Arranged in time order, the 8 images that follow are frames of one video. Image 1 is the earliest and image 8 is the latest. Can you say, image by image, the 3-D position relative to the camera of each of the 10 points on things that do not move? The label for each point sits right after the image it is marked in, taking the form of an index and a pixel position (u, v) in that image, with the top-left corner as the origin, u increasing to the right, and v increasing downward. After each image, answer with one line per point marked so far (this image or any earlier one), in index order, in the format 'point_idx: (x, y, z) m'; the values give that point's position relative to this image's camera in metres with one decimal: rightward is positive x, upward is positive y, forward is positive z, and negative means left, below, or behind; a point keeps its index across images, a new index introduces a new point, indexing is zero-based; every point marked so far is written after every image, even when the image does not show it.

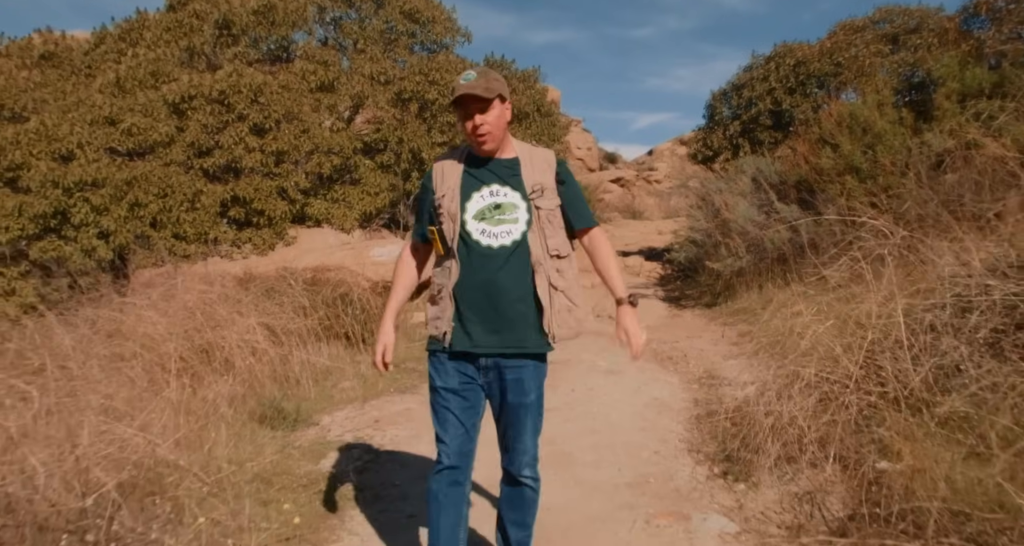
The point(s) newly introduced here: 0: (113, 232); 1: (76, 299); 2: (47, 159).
0: (-4.6, +0.5, +7.4) m
1: (-4.1, -0.3, +6.2) m
2: (-5.5, +1.4, +7.7) m
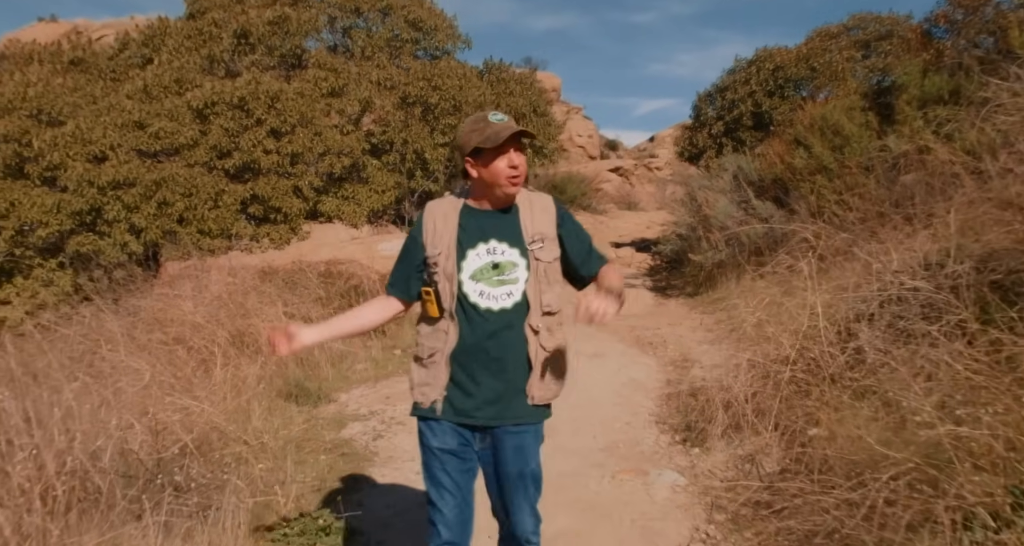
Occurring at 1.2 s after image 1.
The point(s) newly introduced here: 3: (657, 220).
0: (-4.6, +0.6, +8.1) m
1: (-4.2, -0.2, +6.8) m
2: (-5.5, +1.5, +8.3) m
3: (+3.2, +1.2, +14.4) m
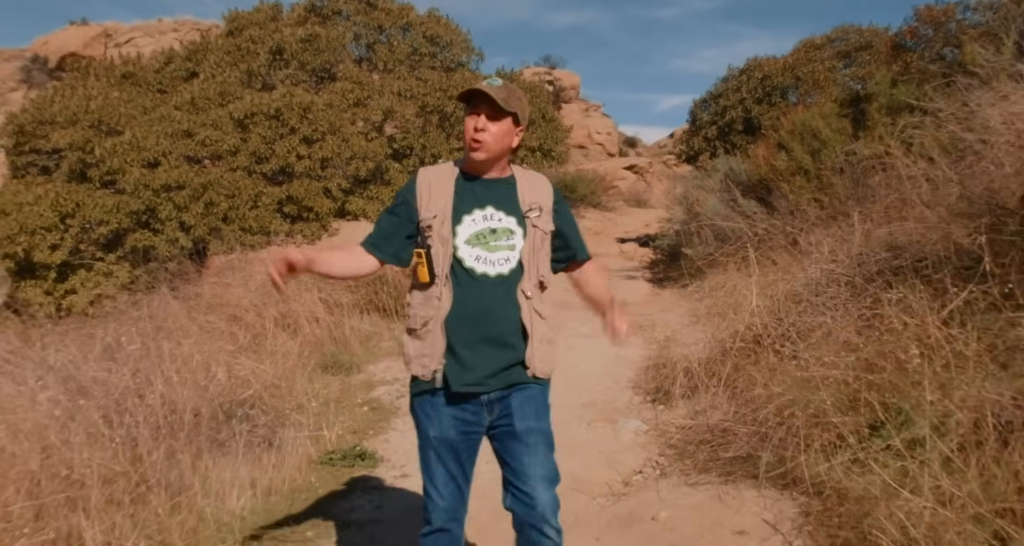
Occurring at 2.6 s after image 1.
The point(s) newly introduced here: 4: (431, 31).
0: (-4.5, +0.7, +9.1) m
1: (-4.1, -0.1, +7.8) m
2: (-5.4, +1.6, +9.3) m
3: (+3.5, +1.3, +15.2) m
4: (-1.5, +4.5, +12.0) m
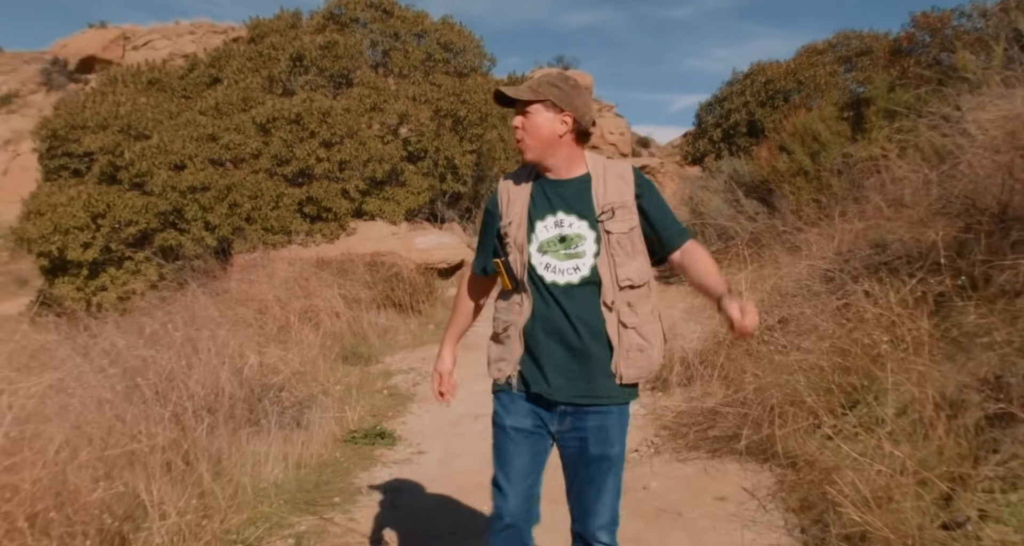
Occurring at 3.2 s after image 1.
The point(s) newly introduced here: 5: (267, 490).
0: (-4.4, +0.7, +9.5) m
1: (-4.0, -0.1, +8.3) m
2: (-5.3, +1.6, +9.8) m
3: (+3.8, +1.3, +15.5) m
4: (-1.3, +4.6, +12.4) m
5: (-1.3, -1.2, +3.5) m
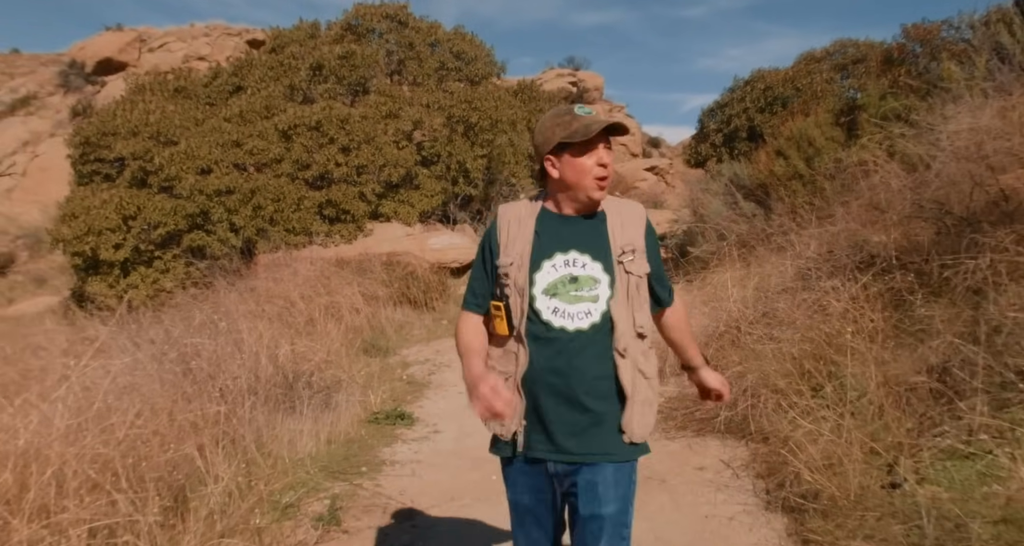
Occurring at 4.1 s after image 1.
0: (-4.2, +0.7, +10.1) m
1: (-3.9, 0.0, +8.8) m
2: (-5.1, +1.6, +10.3) m
3: (+4.0, +1.4, +15.9) m
4: (-1.1, +4.6, +12.9) m
5: (-1.3, -1.2, +4.0) m
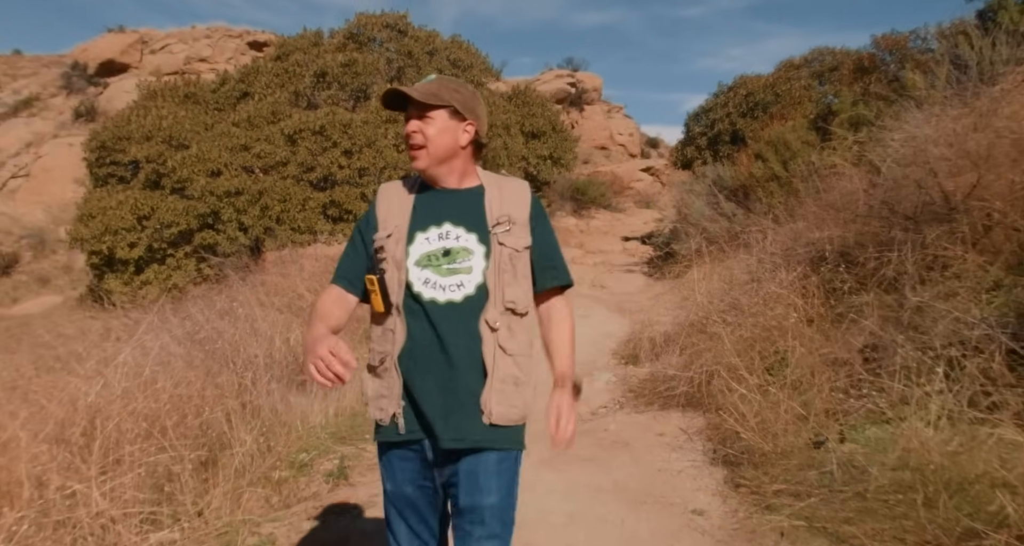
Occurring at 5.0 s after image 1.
0: (-4.3, +0.8, +10.6) m
1: (-4.0, 0.0, +9.4) m
2: (-5.2, +1.7, +10.9) m
3: (+3.9, +1.4, +16.4) m
4: (-1.2, +4.6, +13.5) m
5: (-1.4, -1.1, +4.6) m
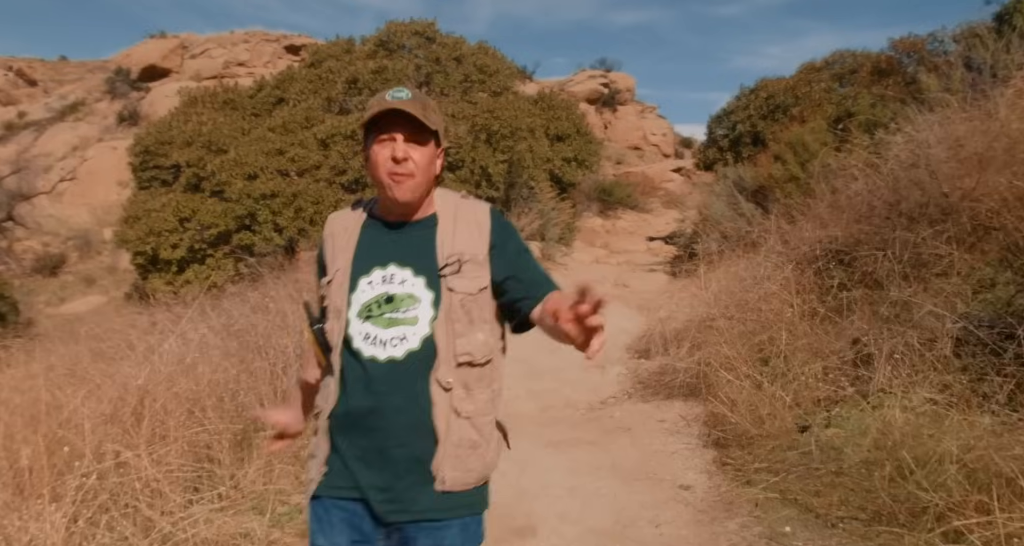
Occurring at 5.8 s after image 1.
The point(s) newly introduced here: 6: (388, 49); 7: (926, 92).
0: (-3.9, +0.8, +11.2) m
1: (-3.6, 0.0, +9.9) m
2: (-4.8, +1.7, +11.5) m
3: (+4.6, +1.4, +16.6) m
4: (-0.7, +4.6, +13.9) m
5: (-1.3, -1.1, +5.0) m
6: (-2.7, +4.9, +14.0) m
7: (+4.9, +2.2, +7.7) m
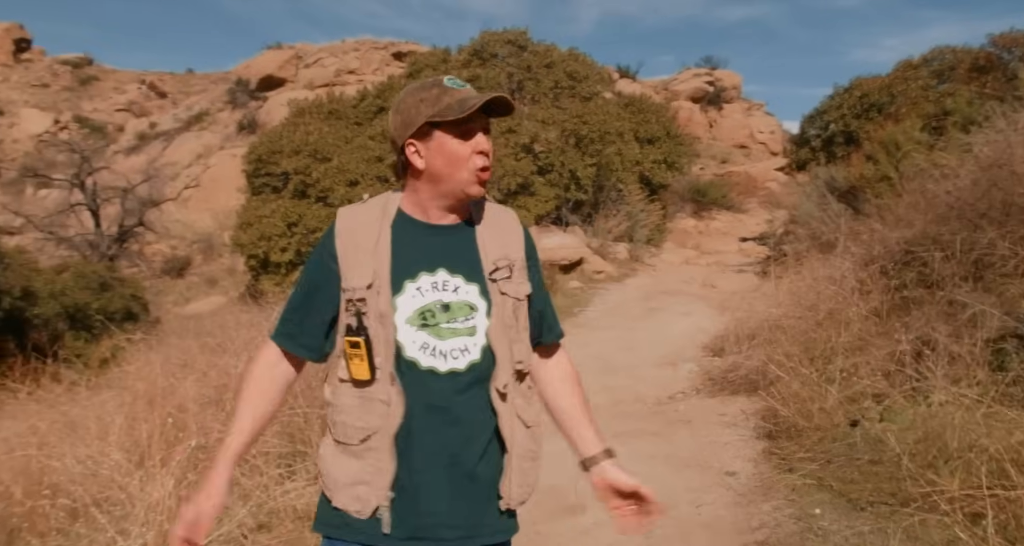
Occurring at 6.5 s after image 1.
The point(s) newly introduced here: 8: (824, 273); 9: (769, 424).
0: (-2.4, +0.8, +12.1) m
1: (-2.3, 0.0, +10.7) m
2: (-3.2, +1.7, +12.5) m
3: (+6.8, +1.3, +16.1) m
4: (+1.2, +4.6, +14.2) m
5: (-0.7, -1.1, +5.6) m
6: (-0.7, +4.9, +14.7) m
7: (+5.9, +2.1, +7.3) m
8: (+2.9, 0.0, +5.8) m
9: (+1.7, -1.0, +4.3) m
